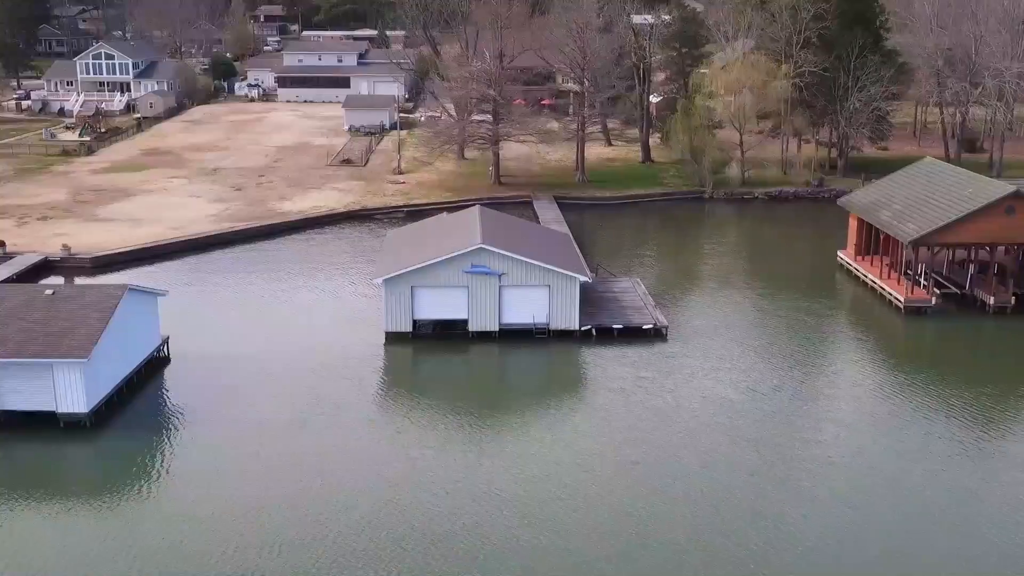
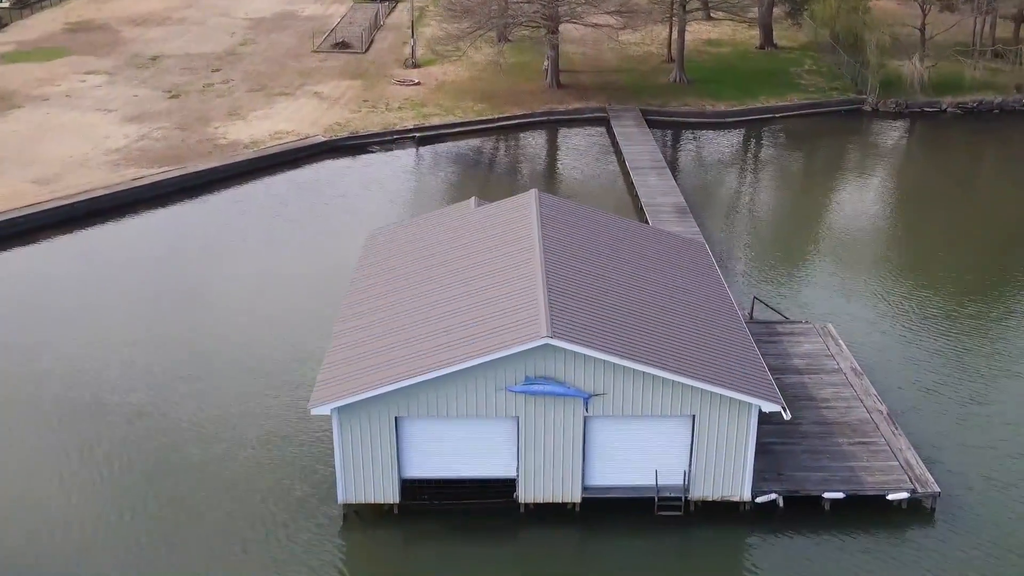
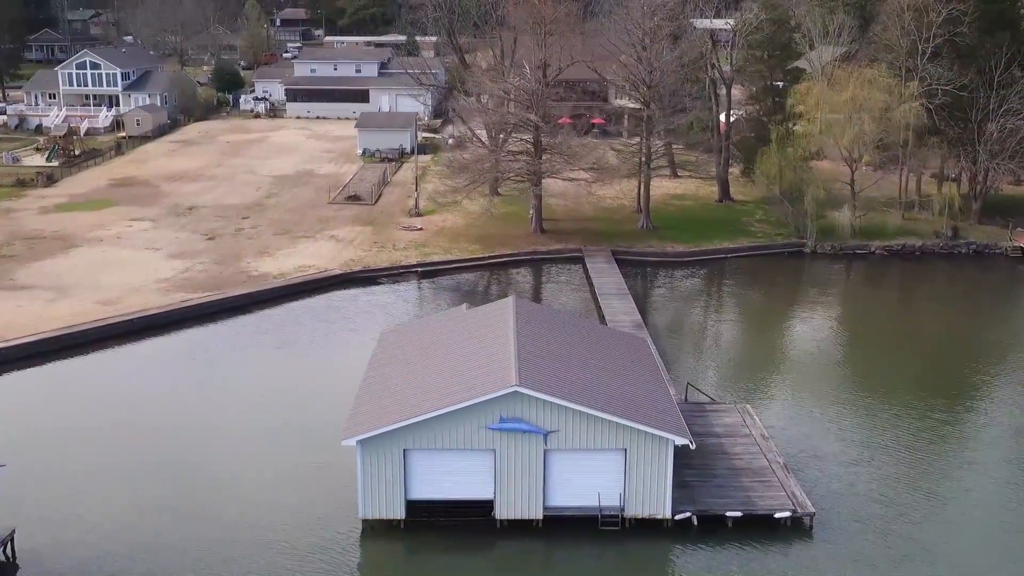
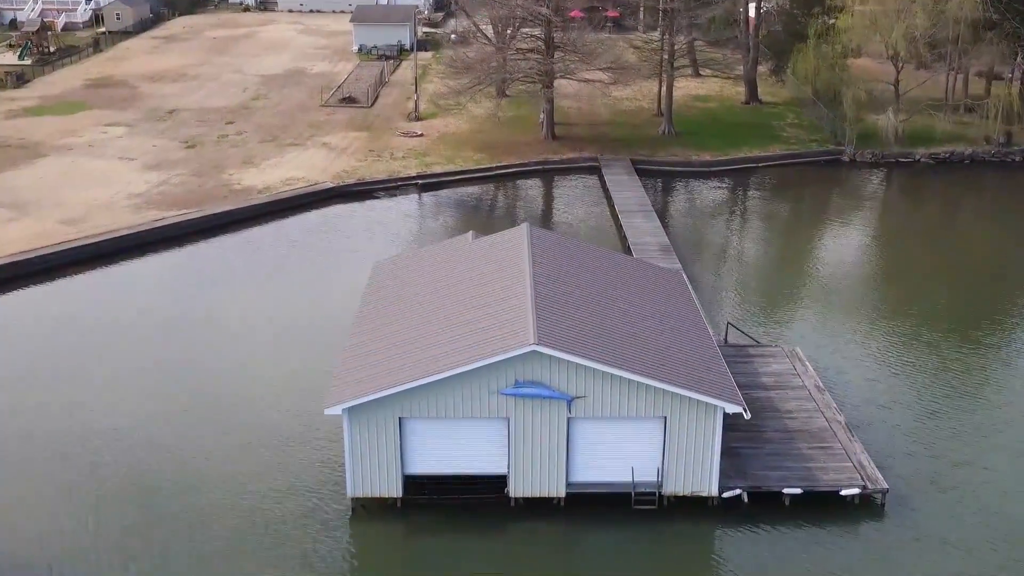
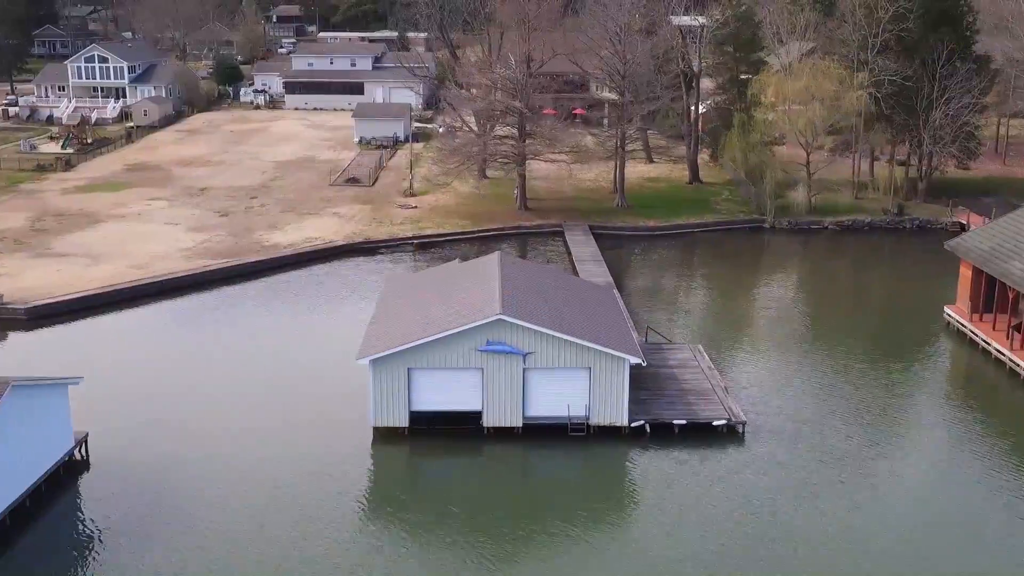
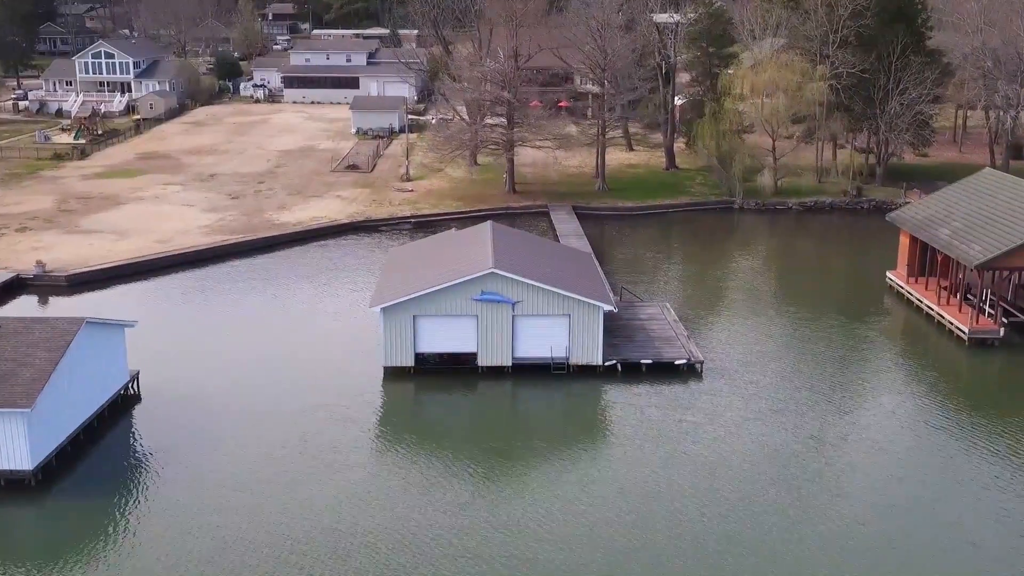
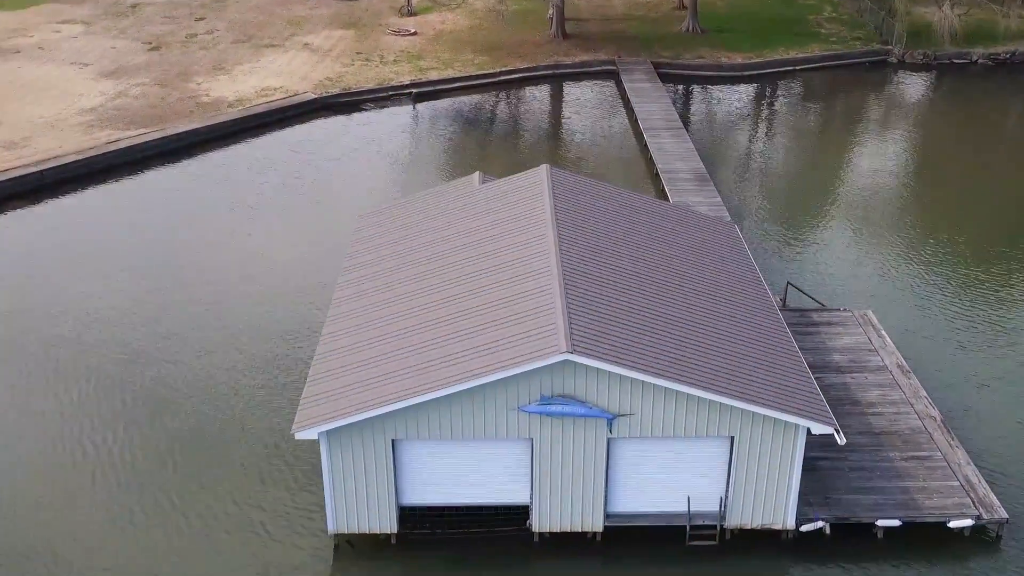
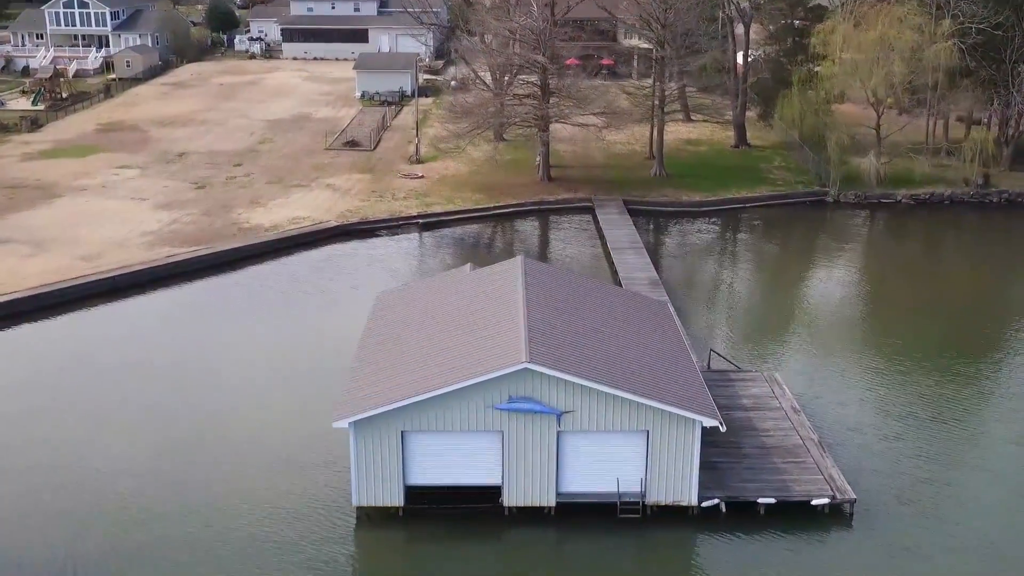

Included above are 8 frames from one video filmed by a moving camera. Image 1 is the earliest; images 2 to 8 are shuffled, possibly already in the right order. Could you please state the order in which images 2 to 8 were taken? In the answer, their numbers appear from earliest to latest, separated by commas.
6, 5, 3, 8, 4, 2, 7
